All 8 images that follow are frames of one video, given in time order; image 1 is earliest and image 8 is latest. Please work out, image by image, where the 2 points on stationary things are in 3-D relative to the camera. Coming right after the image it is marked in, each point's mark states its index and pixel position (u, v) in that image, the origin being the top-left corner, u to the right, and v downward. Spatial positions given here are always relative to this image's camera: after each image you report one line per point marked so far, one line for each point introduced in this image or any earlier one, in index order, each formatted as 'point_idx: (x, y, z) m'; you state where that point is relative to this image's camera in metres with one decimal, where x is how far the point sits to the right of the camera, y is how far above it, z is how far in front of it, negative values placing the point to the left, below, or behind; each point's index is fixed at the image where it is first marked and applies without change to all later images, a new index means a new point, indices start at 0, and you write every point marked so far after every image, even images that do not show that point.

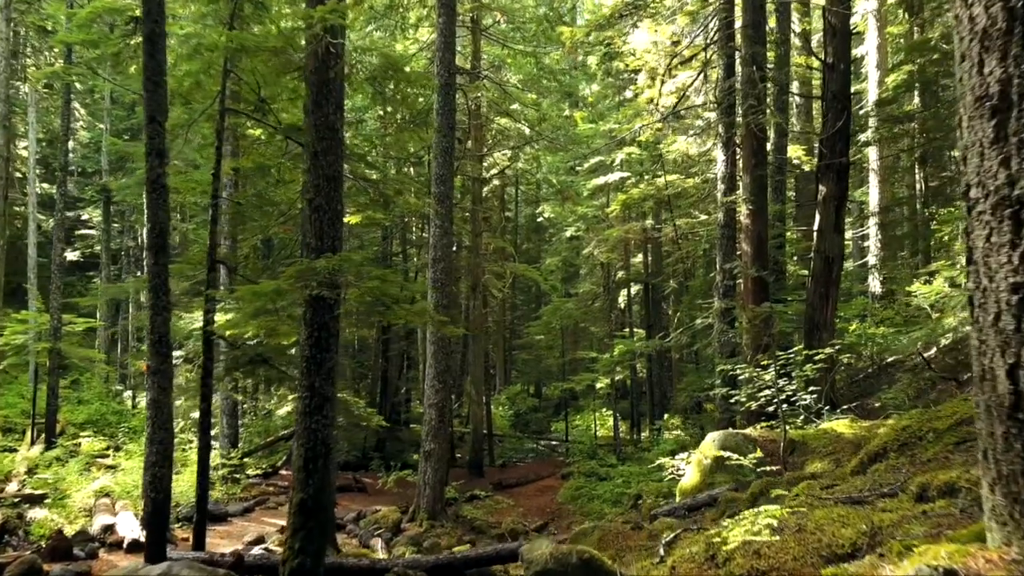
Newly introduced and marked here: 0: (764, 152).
0: (+3.8, +2.0, +11.7) m
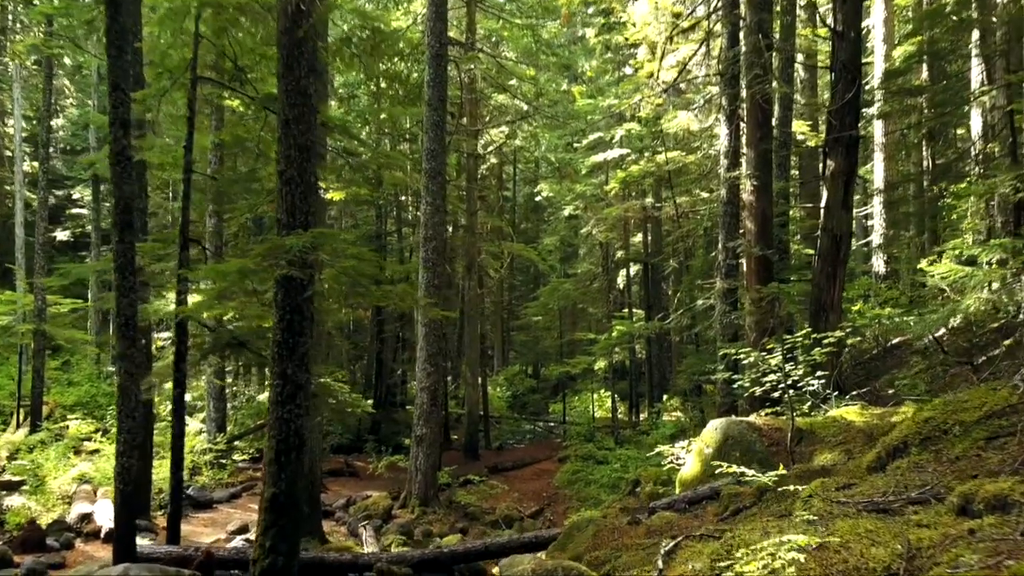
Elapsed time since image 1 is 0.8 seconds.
0: (+3.7, +2.3, +11.1) m
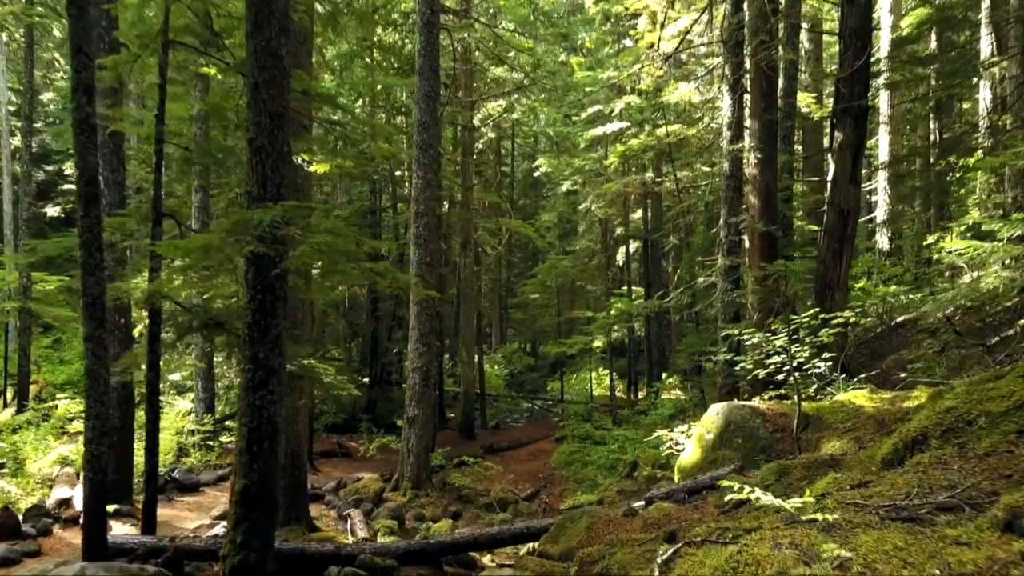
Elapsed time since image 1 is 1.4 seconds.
0: (+3.6, +2.6, +10.7) m
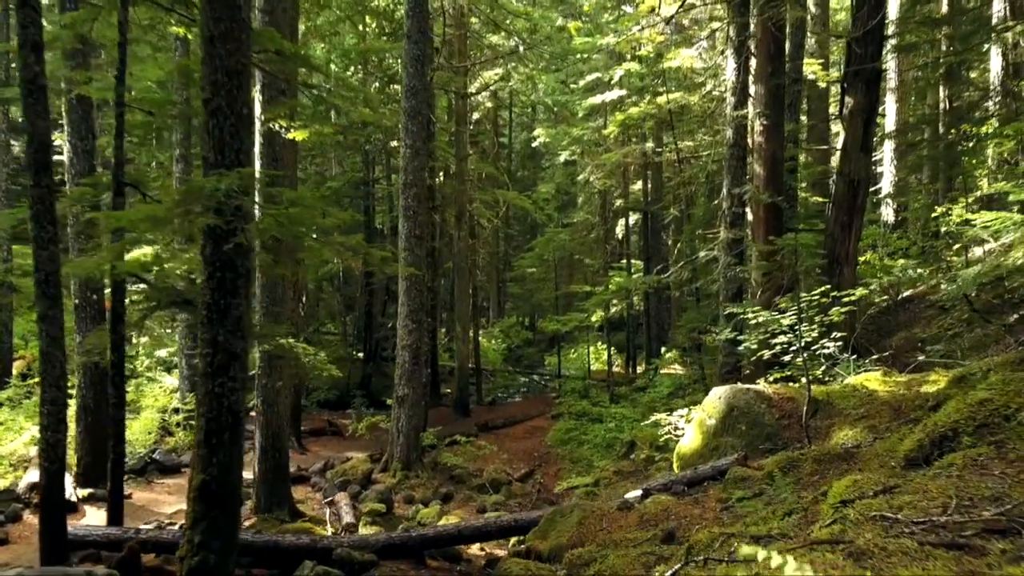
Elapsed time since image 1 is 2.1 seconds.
0: (+3.5, +3.0, +10.1) m
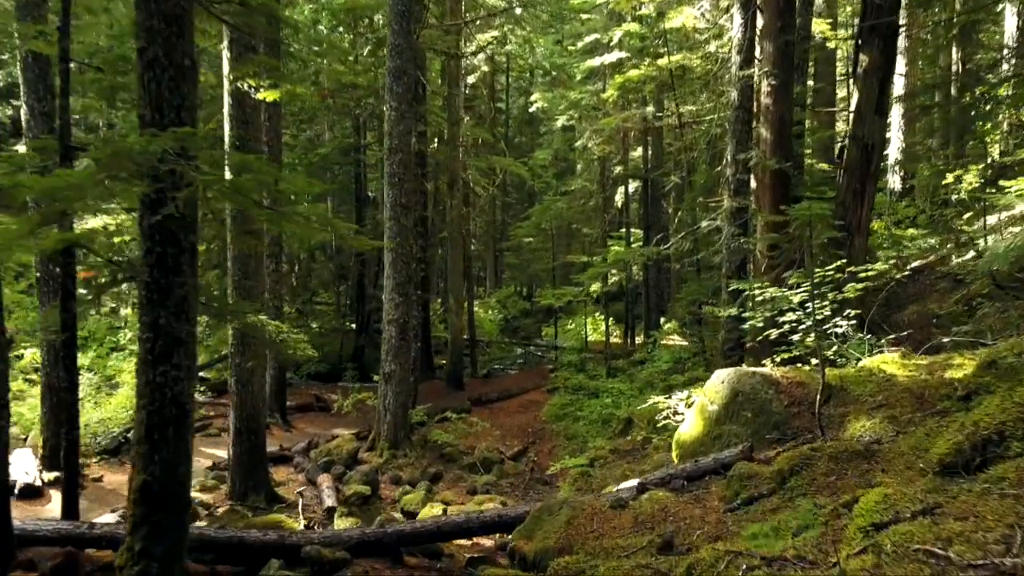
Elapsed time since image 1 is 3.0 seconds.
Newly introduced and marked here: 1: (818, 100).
0: (+3.4, +3.3, +9.4) m
1: (+6.0, +3.7, +15.2) m
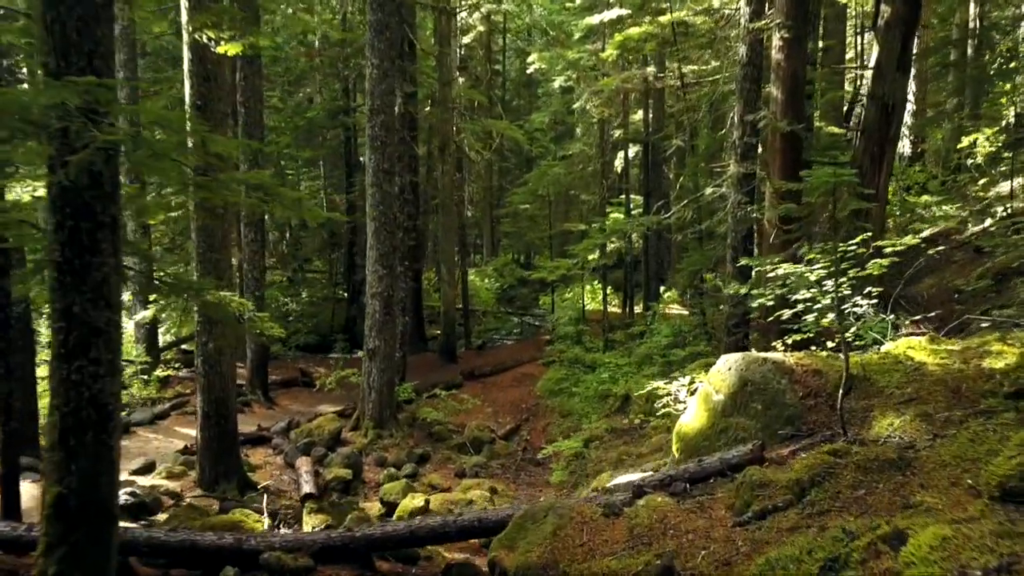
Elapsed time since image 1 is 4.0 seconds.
0: (+3.3, +3.6, +8.6) m
1: (+5.8, +4.2, +14.3) m
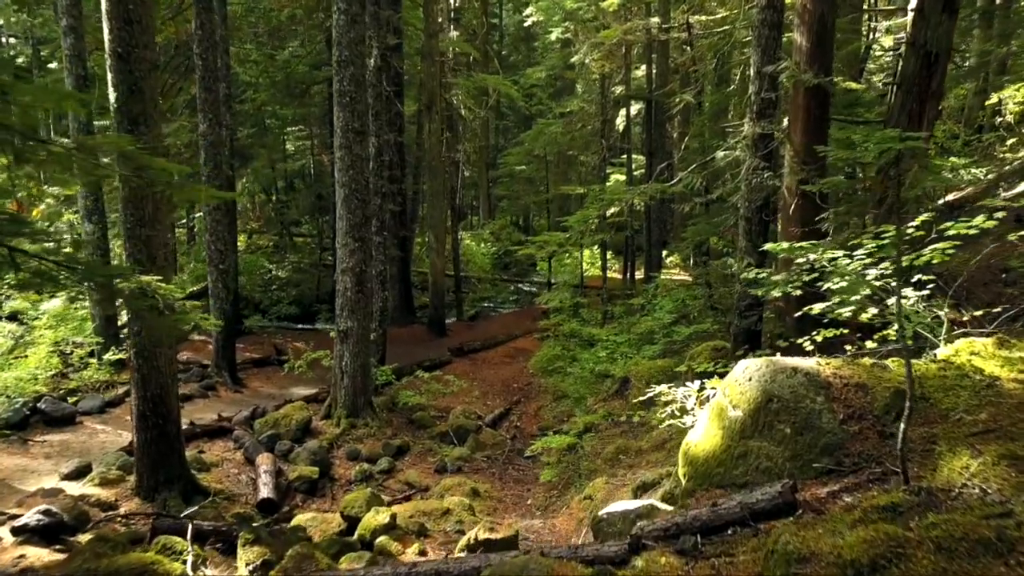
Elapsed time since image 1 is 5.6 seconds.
0: (+3.1, +3.8, +7.3) m
1: (+5.7, +4.7, +13.0) m
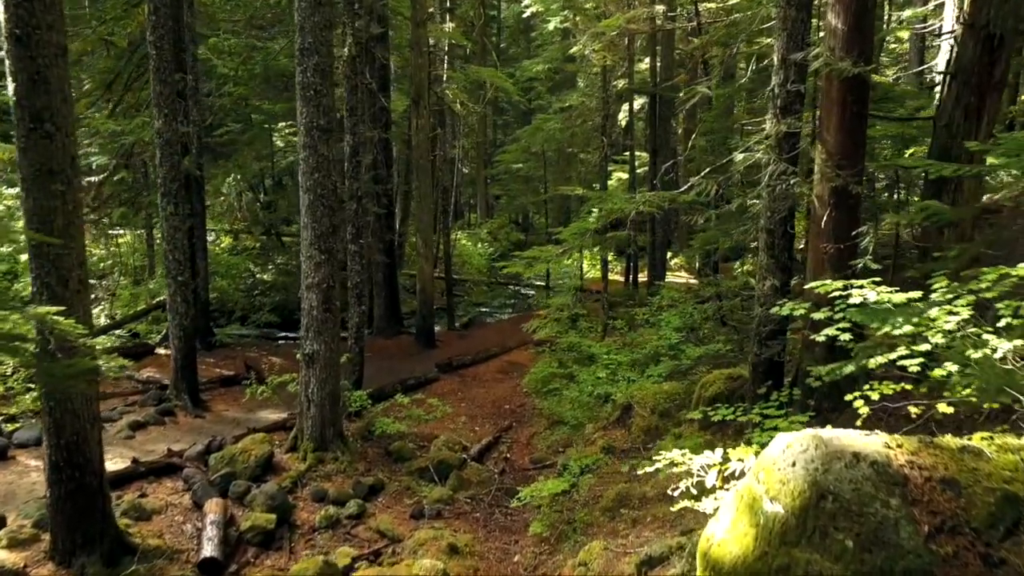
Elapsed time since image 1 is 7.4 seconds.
0: (+3.0, +3.6, +6.1) m
1: (+5.6, +4.5, +11.9) m
